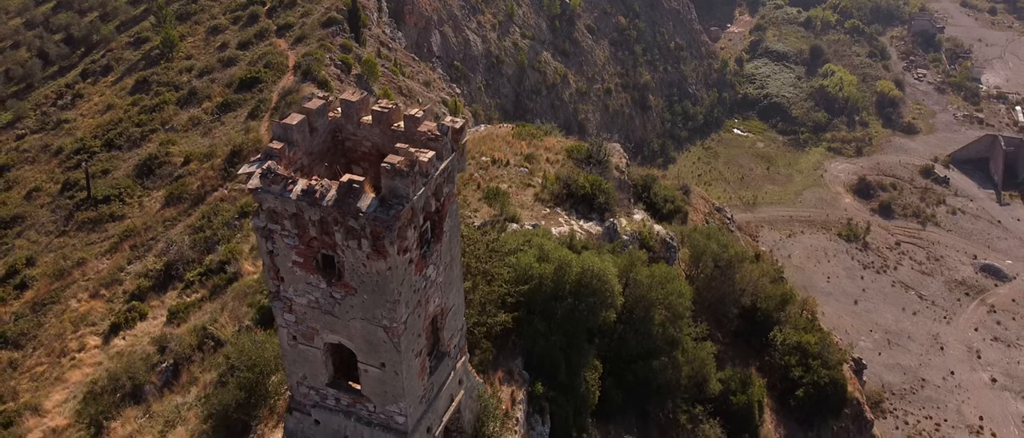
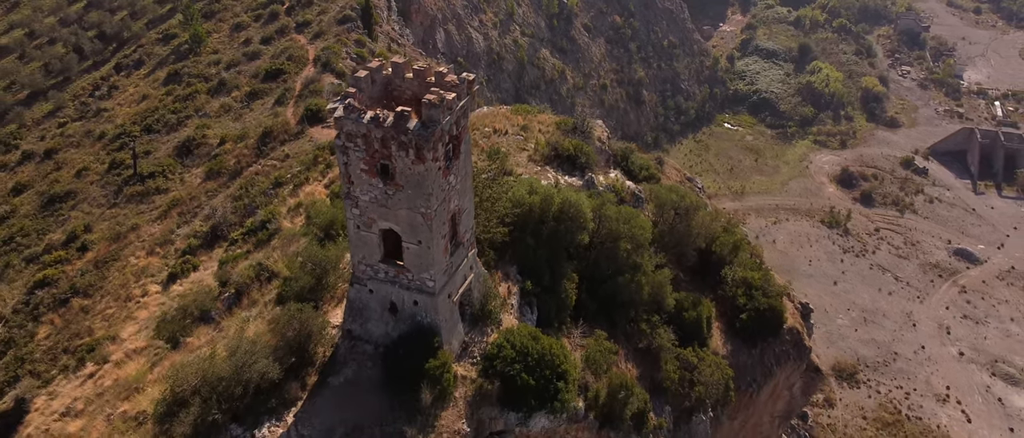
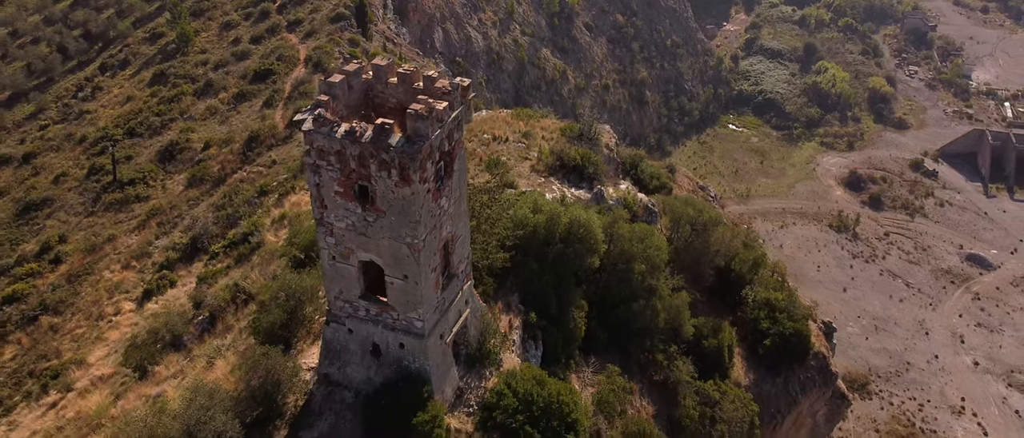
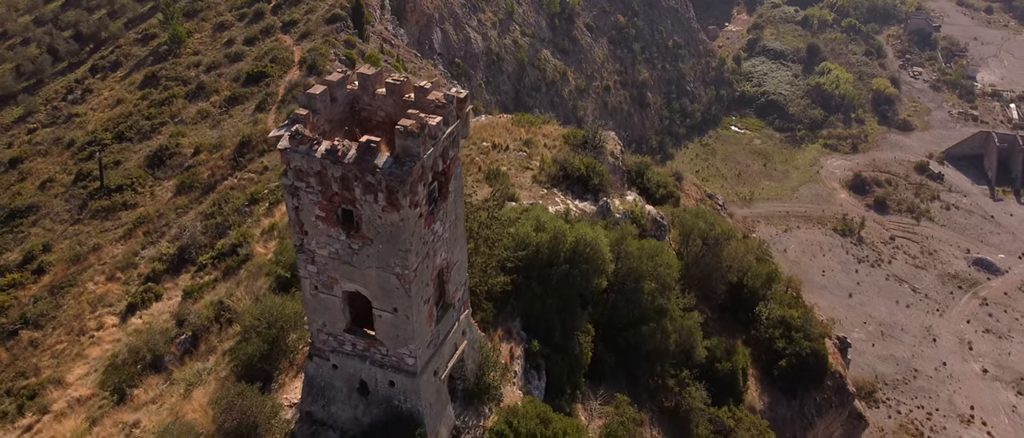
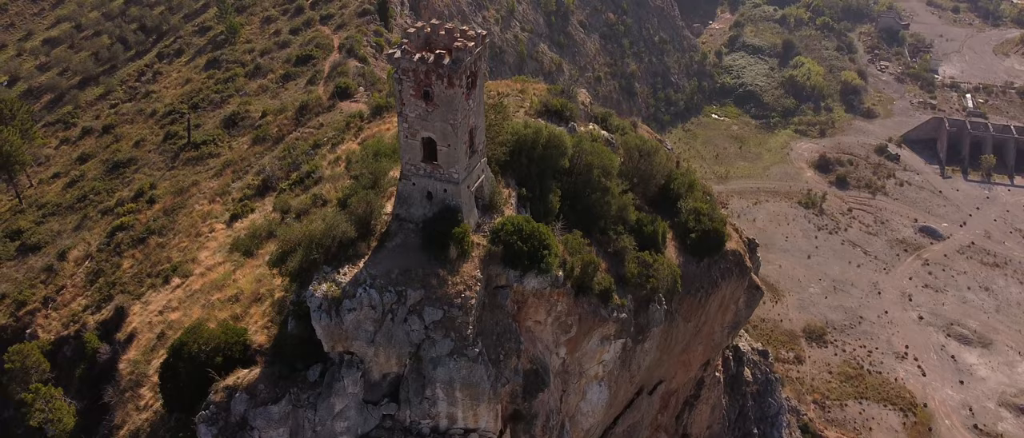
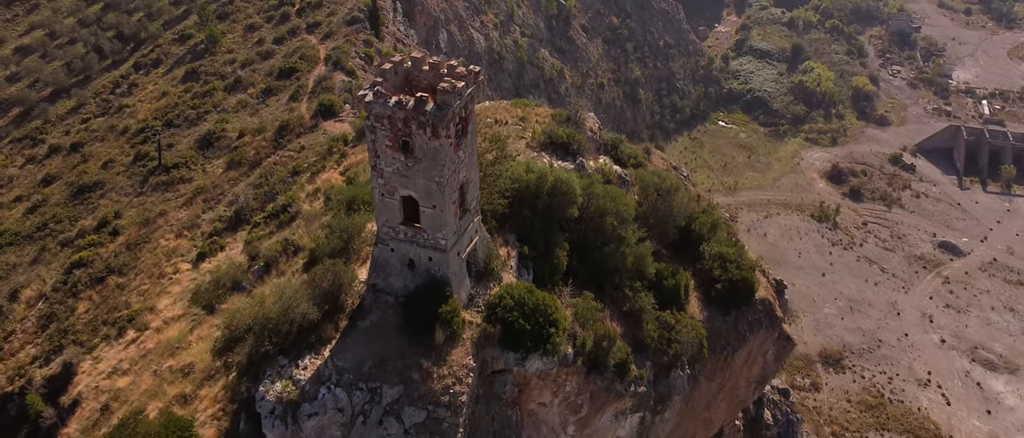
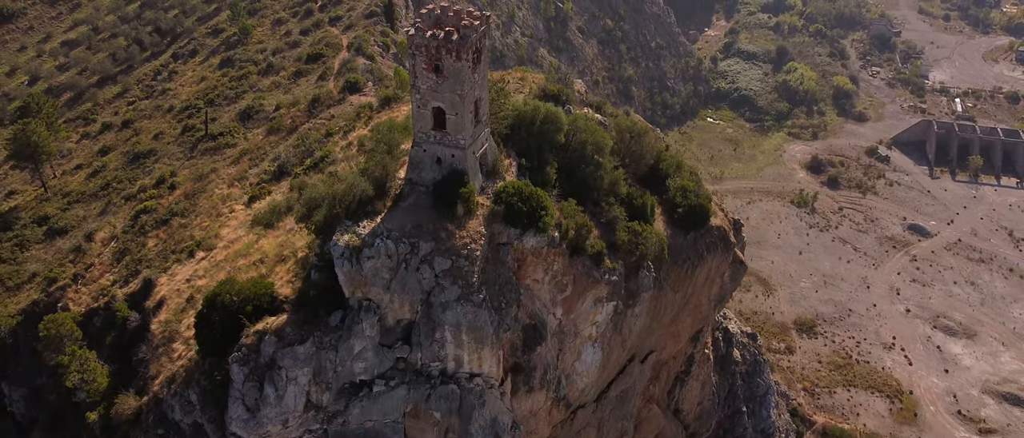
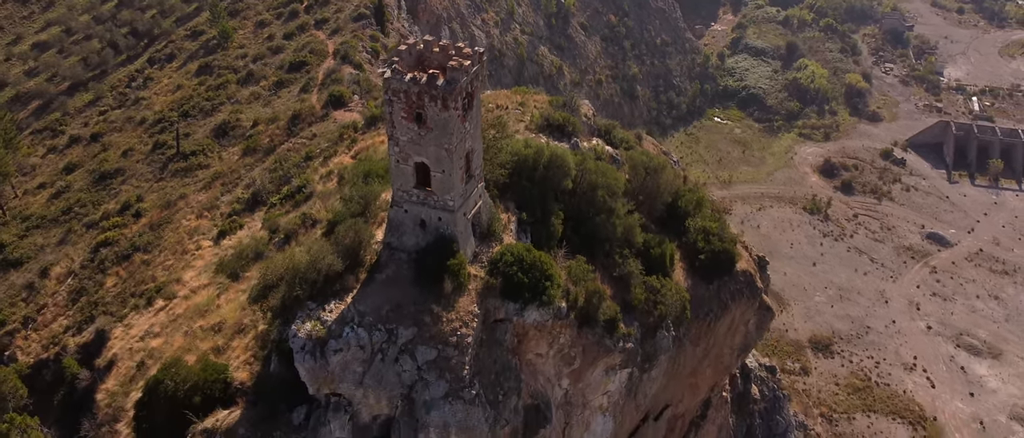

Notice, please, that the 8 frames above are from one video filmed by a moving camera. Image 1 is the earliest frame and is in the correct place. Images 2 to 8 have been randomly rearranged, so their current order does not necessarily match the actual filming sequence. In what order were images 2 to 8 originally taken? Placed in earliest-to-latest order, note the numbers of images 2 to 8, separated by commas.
4, 3, 2, 6, 8, 5, 7
